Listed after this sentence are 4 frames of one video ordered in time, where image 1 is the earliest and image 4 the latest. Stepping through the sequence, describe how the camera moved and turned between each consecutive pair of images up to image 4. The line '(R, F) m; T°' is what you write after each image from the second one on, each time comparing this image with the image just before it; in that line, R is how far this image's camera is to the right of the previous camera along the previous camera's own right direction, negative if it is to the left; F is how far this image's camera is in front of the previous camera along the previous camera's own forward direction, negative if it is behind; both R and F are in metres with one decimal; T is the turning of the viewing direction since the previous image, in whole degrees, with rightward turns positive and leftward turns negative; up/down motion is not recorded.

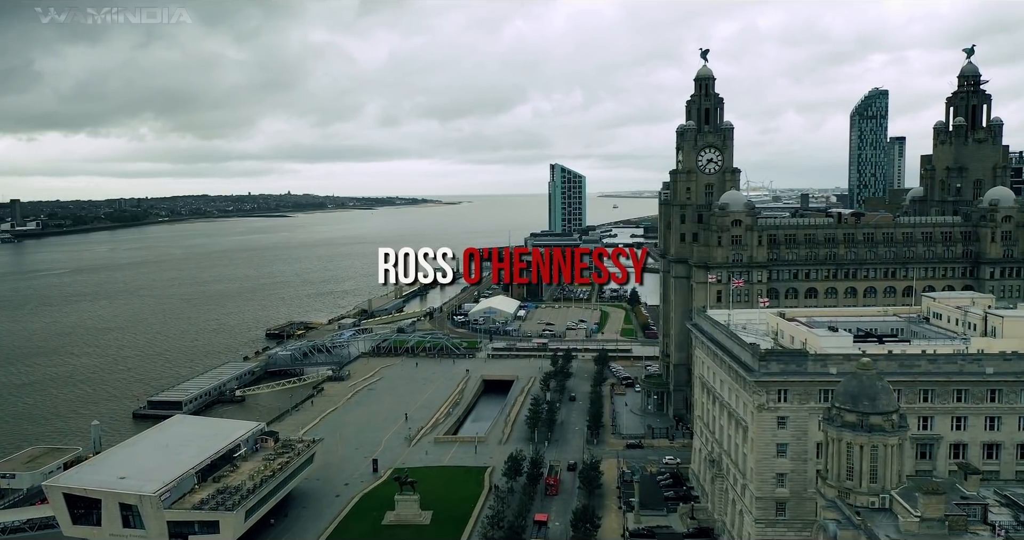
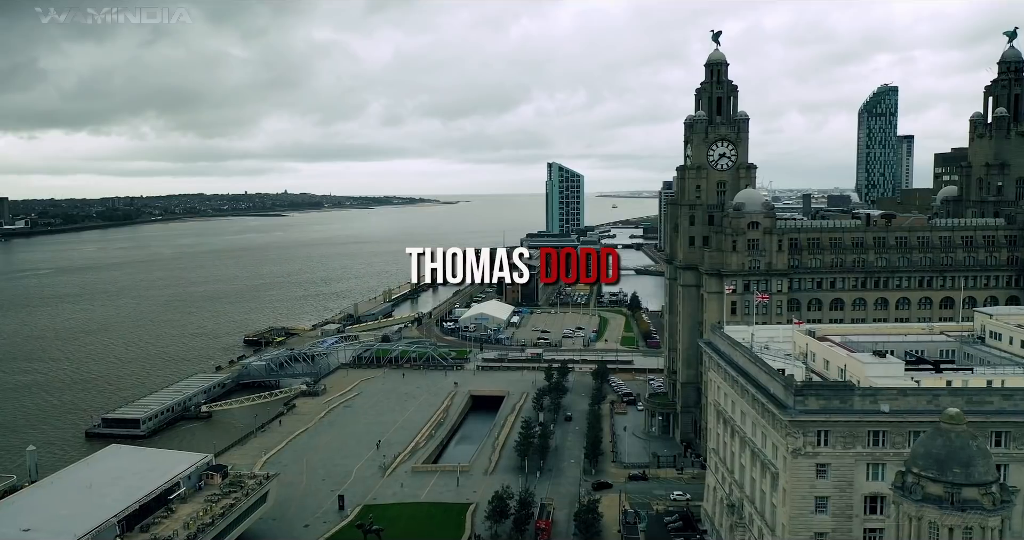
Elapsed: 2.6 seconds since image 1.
(+0.8, +8.4) m; 0°
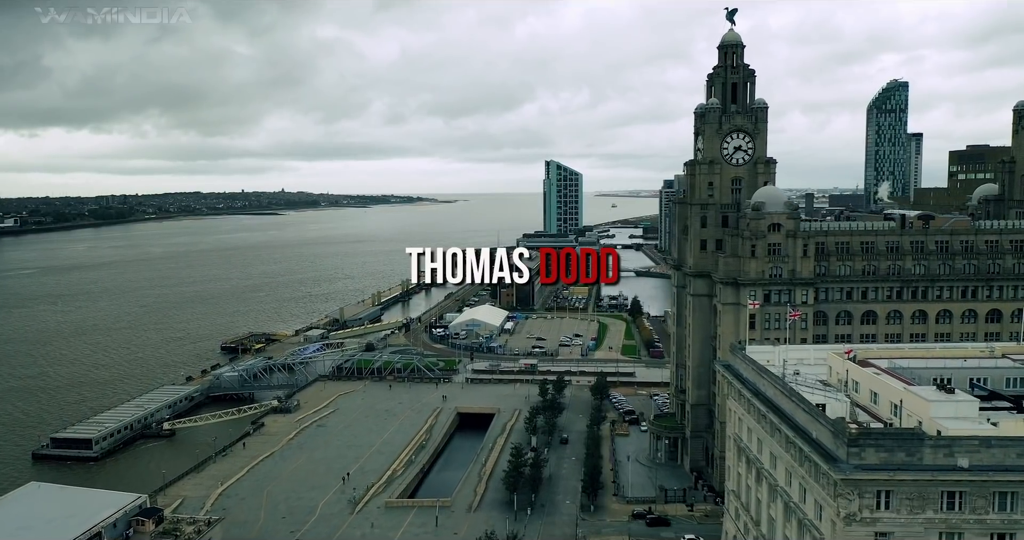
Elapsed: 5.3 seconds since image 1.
(+0.8, +8.0) m; 0°
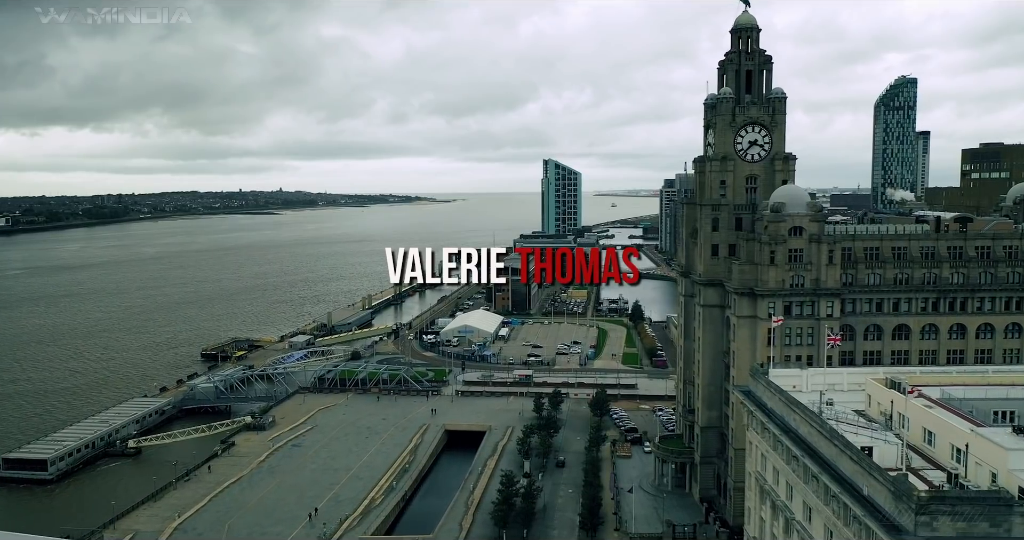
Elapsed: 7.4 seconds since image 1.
(+0.6, +6.3) m; 0°
